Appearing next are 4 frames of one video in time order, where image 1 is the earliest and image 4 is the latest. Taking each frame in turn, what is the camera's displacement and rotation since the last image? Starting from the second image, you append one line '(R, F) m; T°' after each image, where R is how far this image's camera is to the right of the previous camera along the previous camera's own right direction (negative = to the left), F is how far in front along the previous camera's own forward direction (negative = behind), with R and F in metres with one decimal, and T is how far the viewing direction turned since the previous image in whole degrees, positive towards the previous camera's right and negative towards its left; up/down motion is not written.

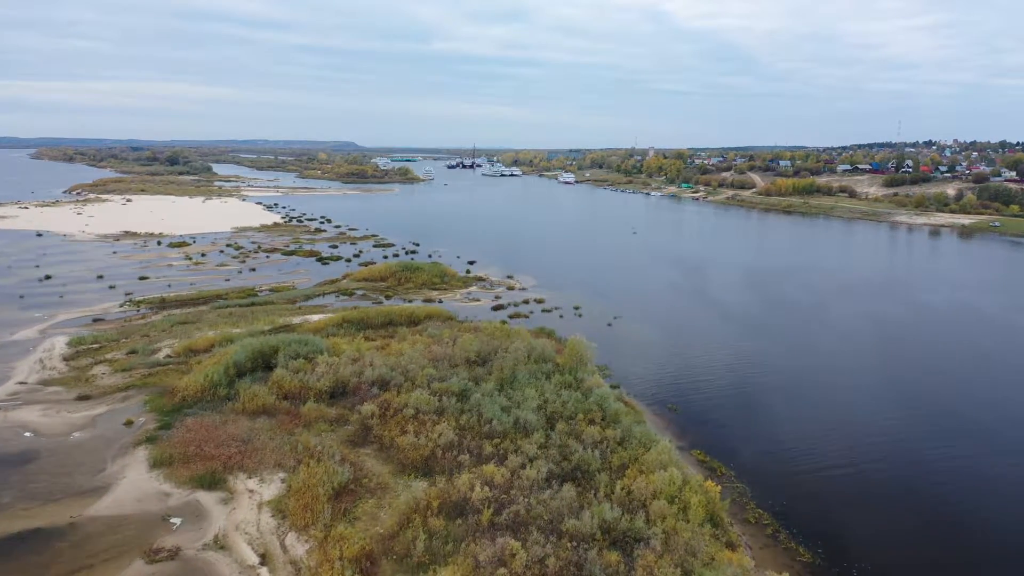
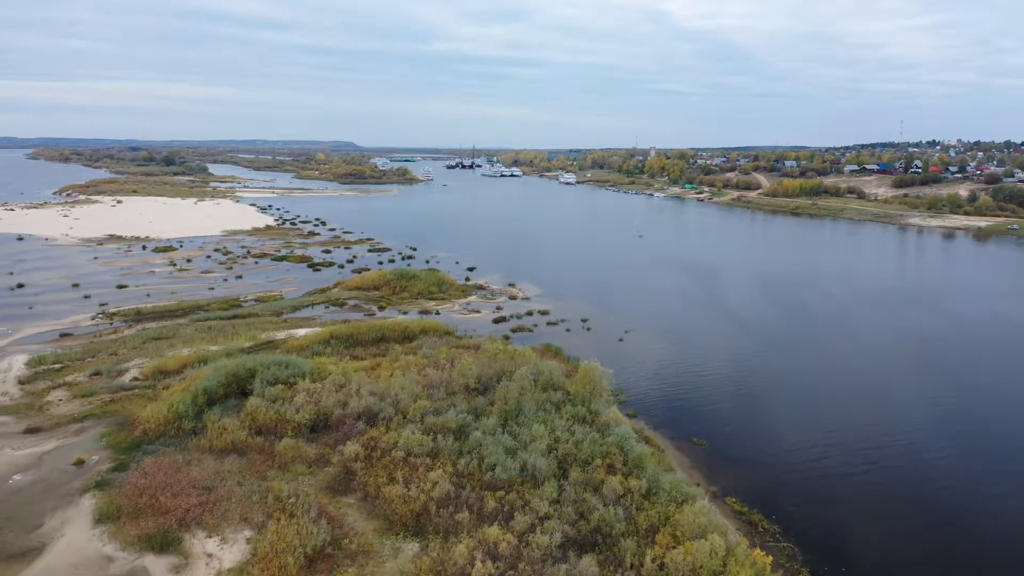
(-0.1, +1.3) m; 0°
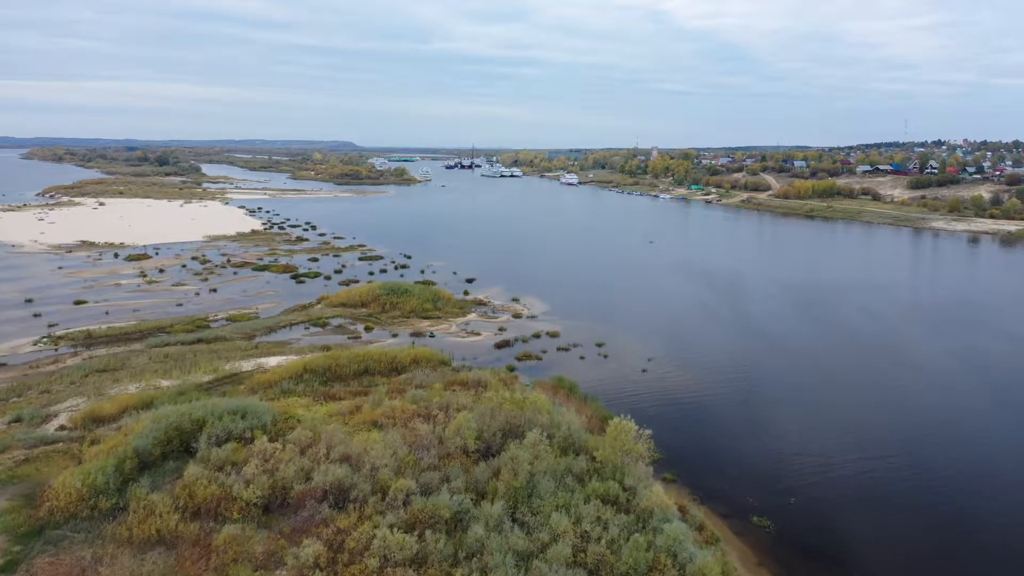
(-0.1, +2.2) m; 0°
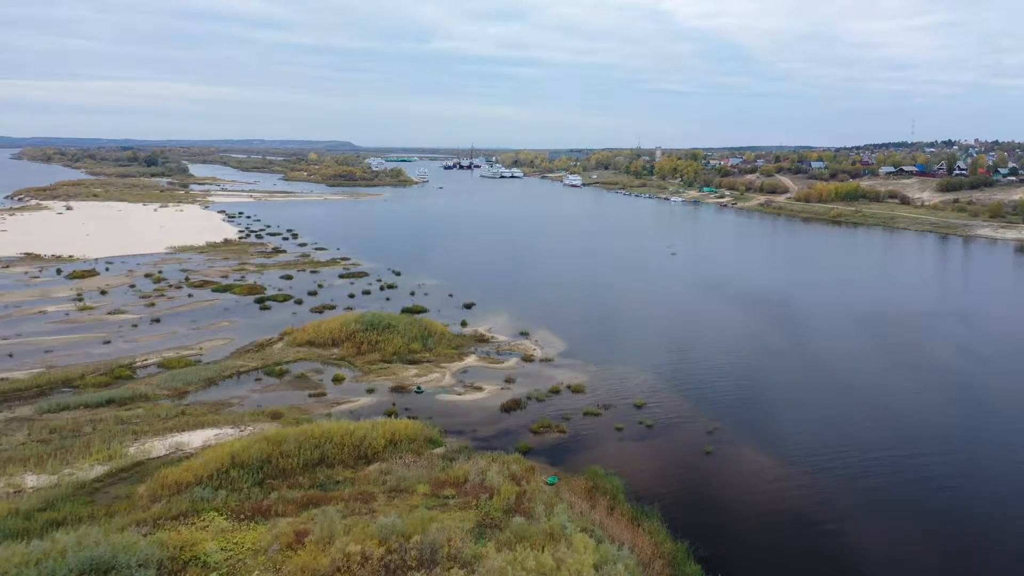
(-0.3, +3.6) m; 0°
